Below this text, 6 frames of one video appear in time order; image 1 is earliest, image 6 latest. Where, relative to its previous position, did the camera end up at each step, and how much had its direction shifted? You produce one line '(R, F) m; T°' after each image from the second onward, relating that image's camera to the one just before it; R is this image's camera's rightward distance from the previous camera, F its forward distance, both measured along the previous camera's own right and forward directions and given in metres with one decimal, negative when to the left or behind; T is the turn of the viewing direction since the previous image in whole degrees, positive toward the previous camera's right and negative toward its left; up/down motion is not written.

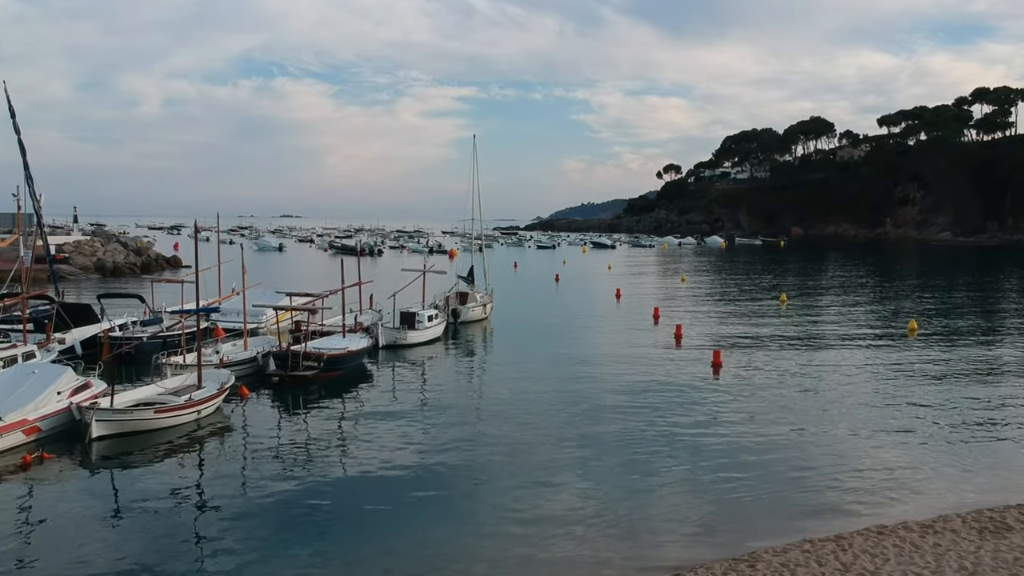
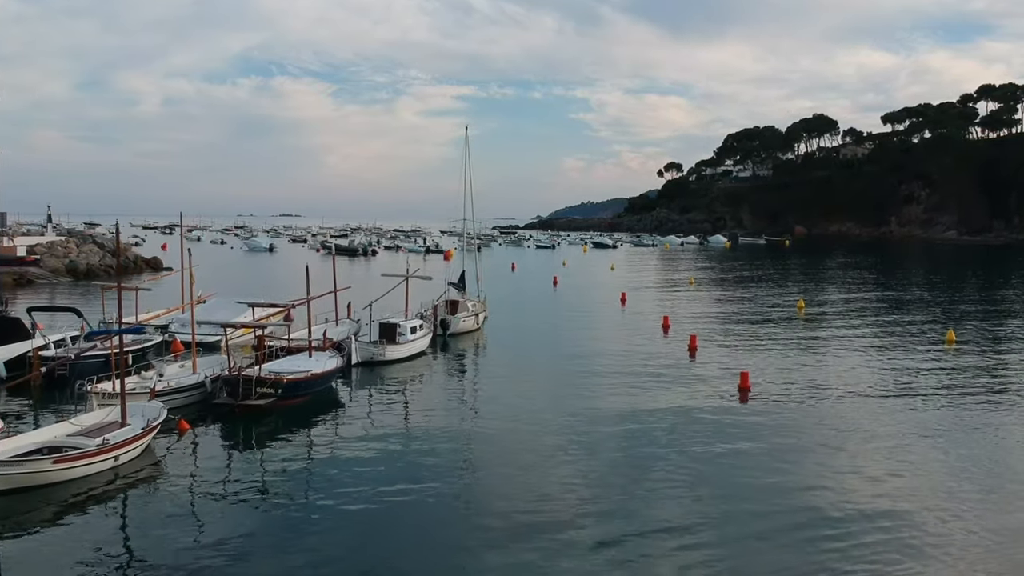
(+0.2, +4.0) m; 0°
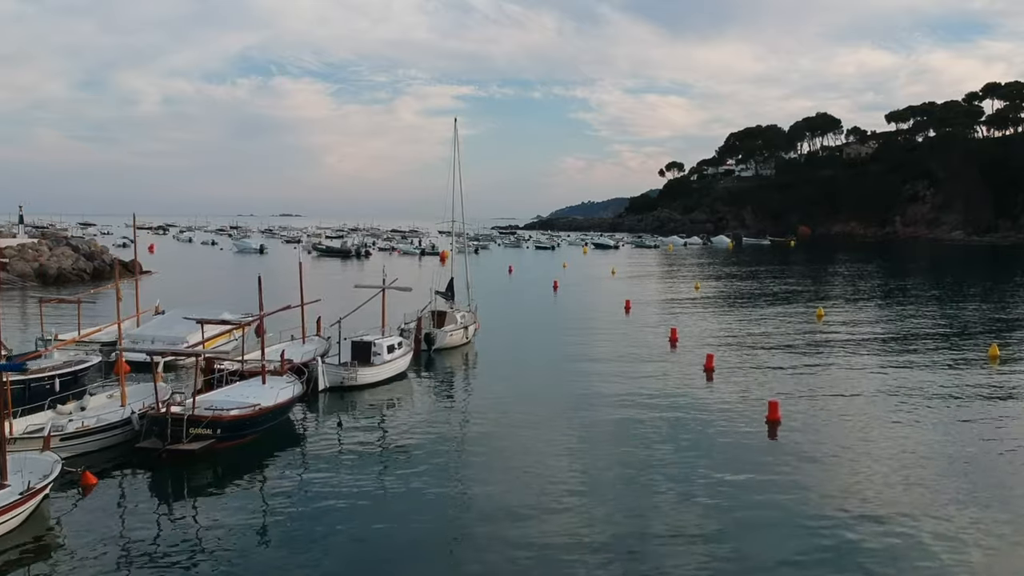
(+0.3, +3.9) m; 0°
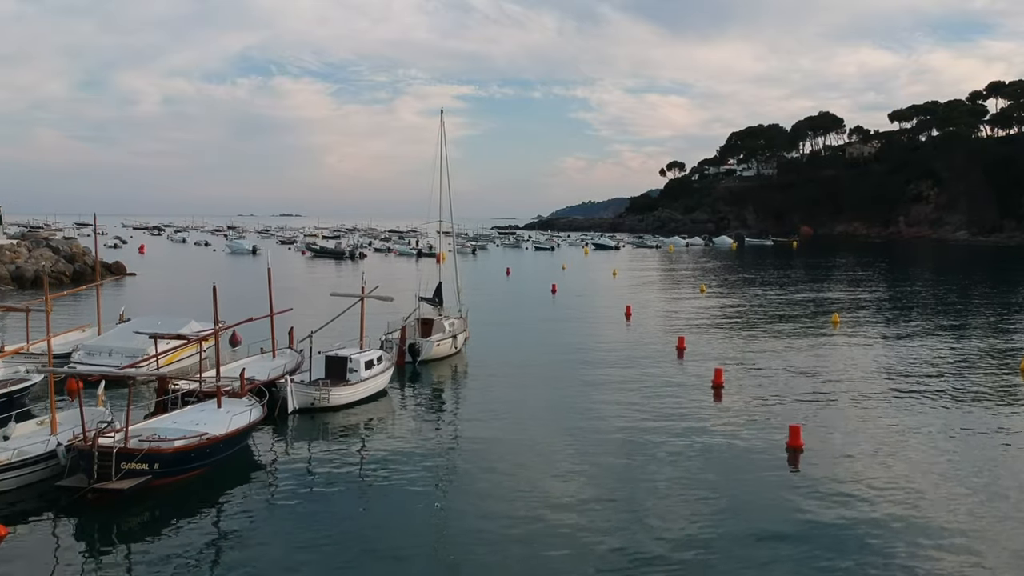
(+0.3, +2.5) m; 0°
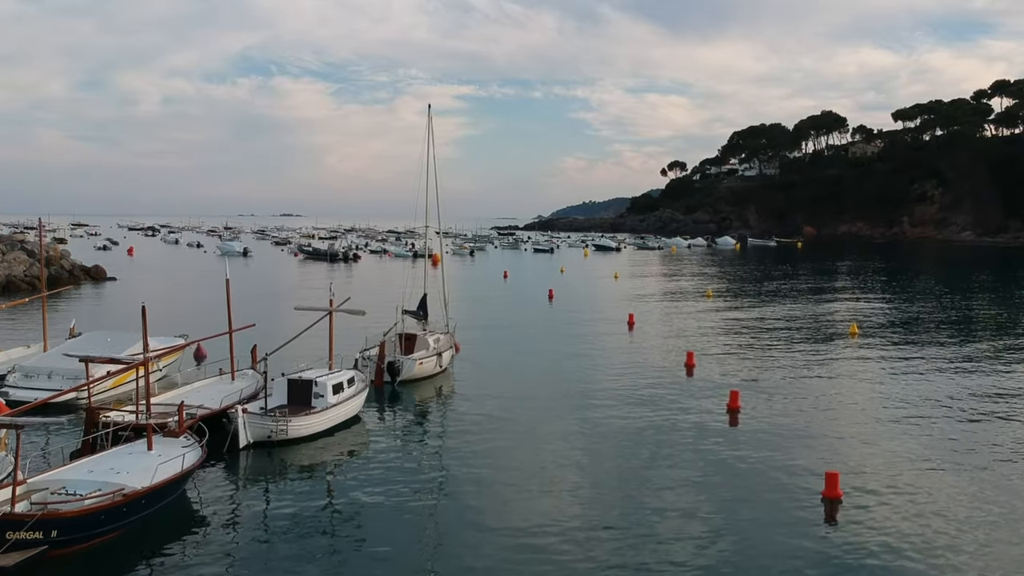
(+0.3, +3.0) m; 0°
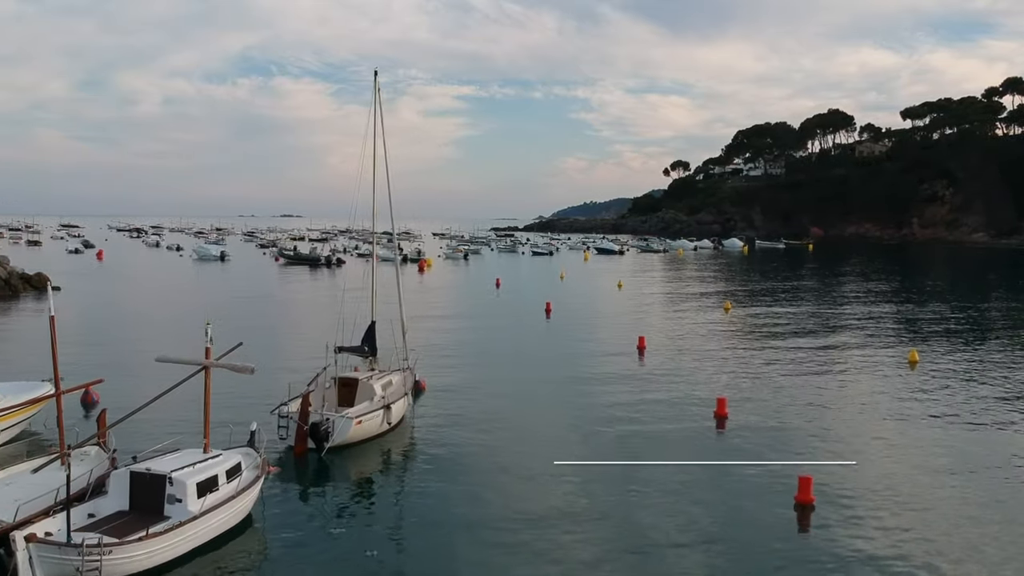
(+0.7, +7.4) m; 0°
